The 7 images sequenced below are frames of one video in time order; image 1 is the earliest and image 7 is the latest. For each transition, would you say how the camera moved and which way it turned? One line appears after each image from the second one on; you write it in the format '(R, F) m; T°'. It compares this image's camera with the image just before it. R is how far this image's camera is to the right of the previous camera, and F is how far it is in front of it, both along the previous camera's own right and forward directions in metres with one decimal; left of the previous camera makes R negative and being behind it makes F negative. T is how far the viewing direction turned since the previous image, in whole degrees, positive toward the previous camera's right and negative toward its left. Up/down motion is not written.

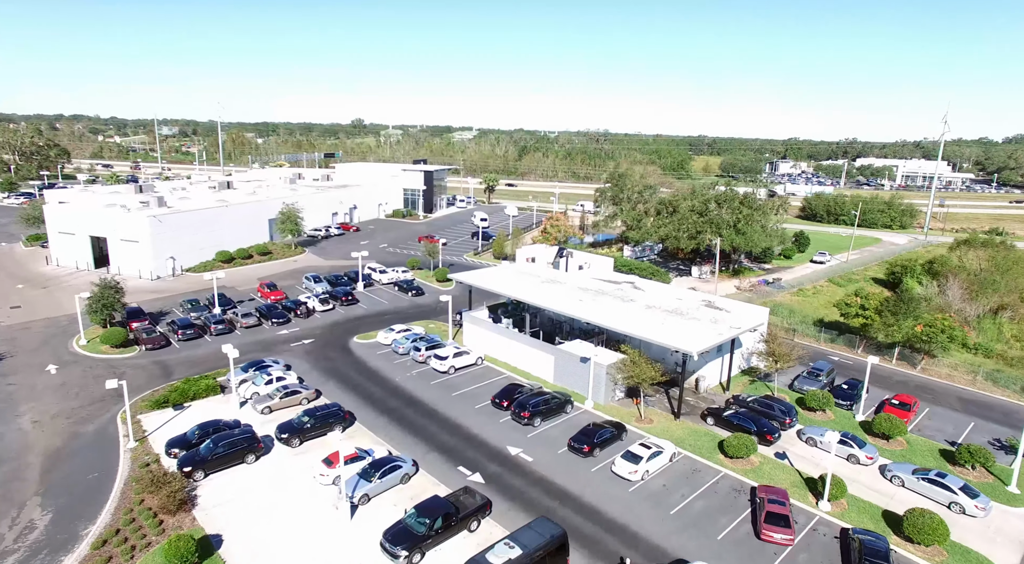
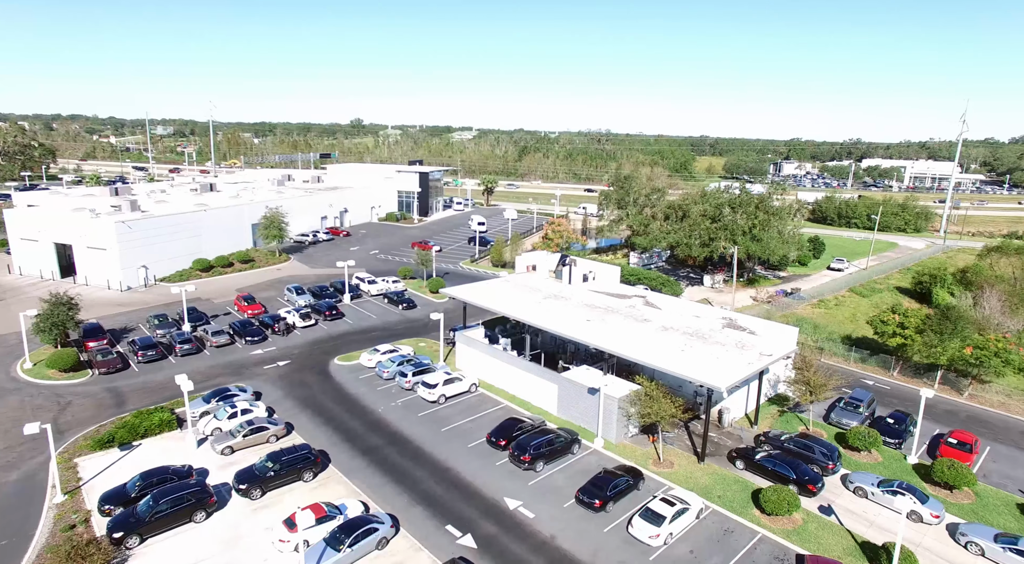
(+0.1, +3.7) m; 0°
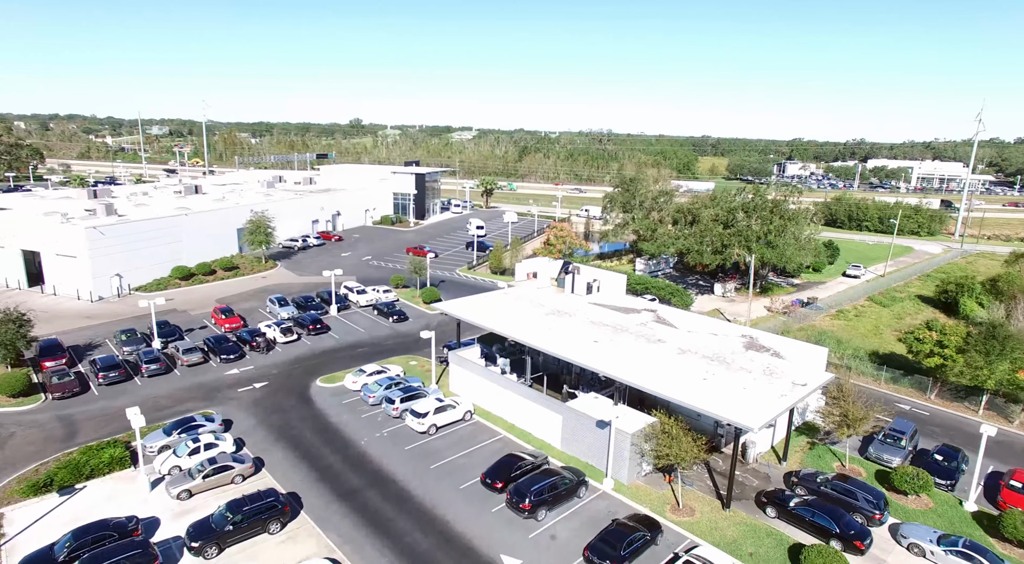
(+0.1, +3.0) m; 0°
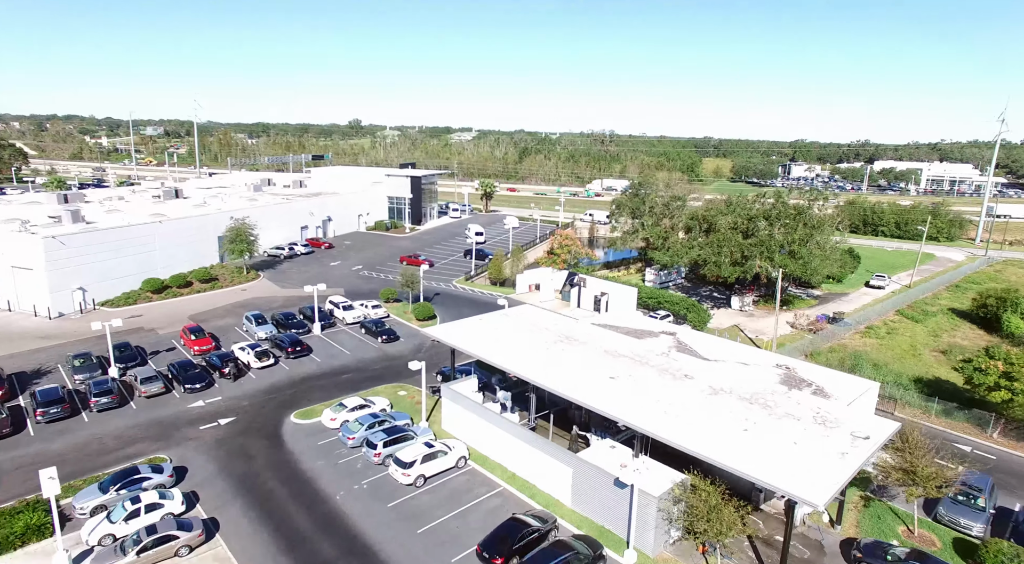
(-0.1, +3.8) m; 0°
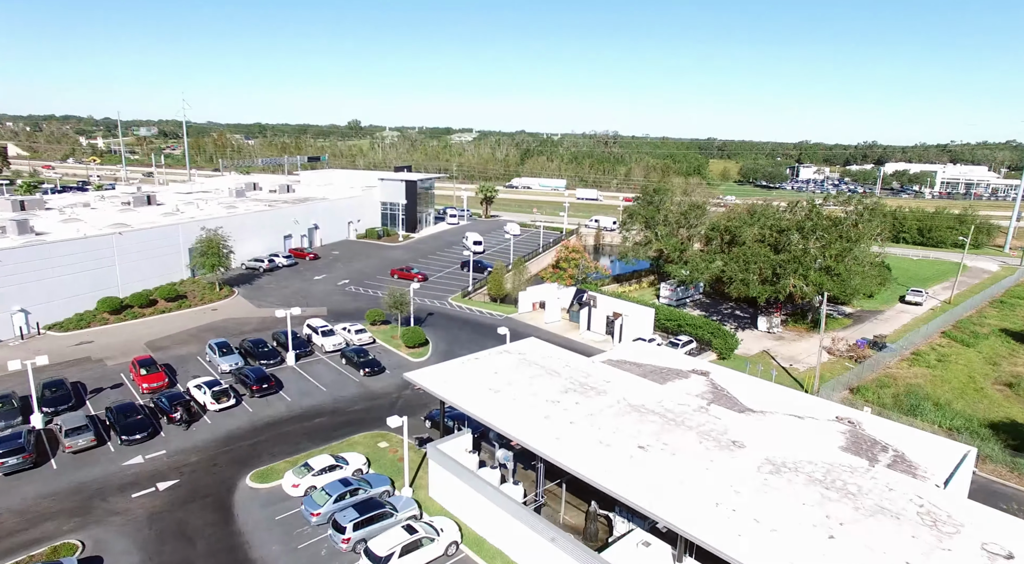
(-0.1, +4.8) m; 0°
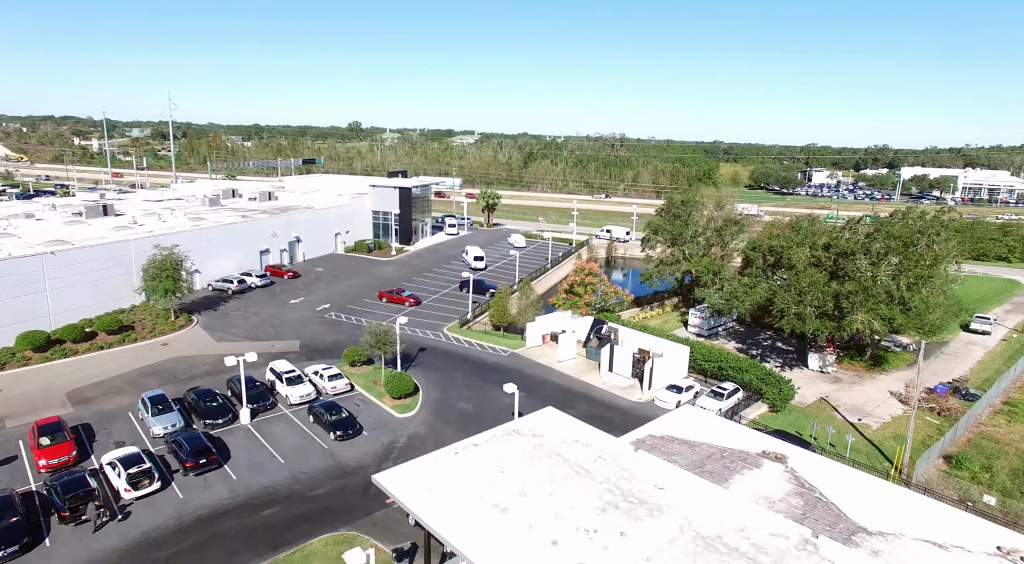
(-0.3, +6.5) m; 0°
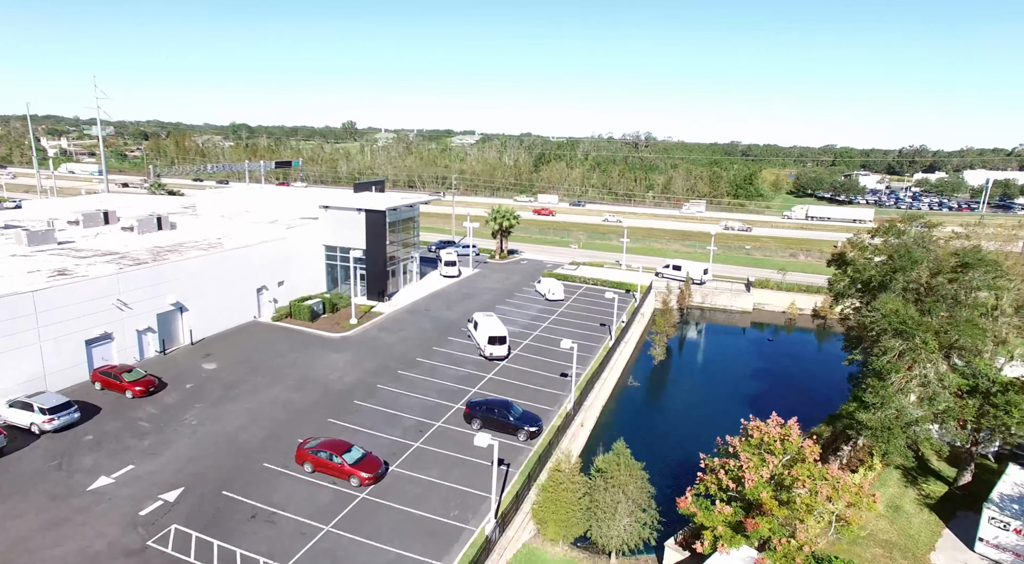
(-2.2, +23.7) m; 0°
